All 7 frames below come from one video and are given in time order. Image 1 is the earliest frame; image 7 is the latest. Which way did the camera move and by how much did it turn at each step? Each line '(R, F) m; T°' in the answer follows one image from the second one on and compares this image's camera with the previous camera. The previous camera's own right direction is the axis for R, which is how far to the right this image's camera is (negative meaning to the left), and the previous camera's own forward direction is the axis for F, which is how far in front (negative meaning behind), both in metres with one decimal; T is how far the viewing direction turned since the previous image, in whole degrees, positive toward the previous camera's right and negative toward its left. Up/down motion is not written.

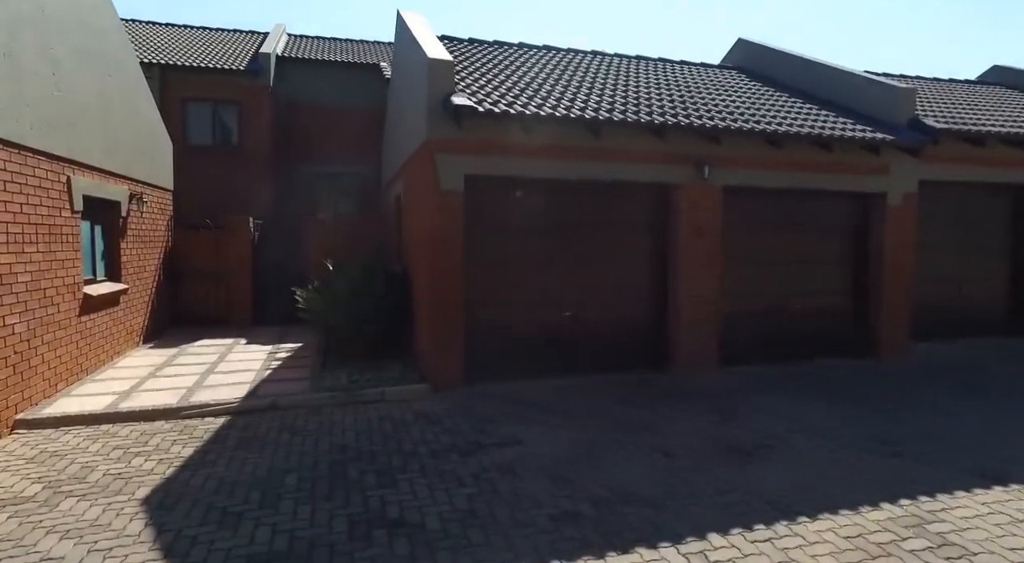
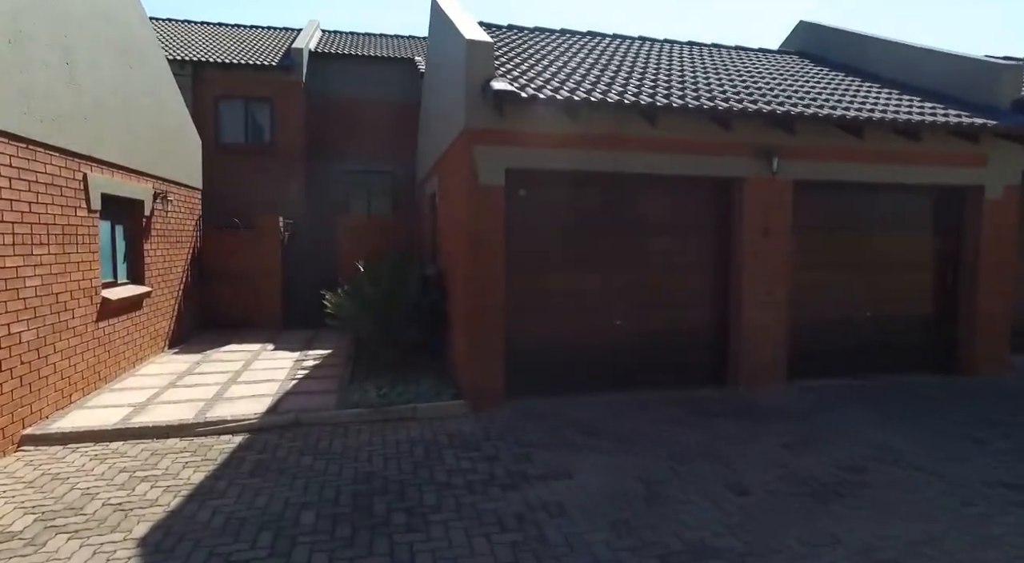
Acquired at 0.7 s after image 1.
(-0.1, +0.7) m; -3°
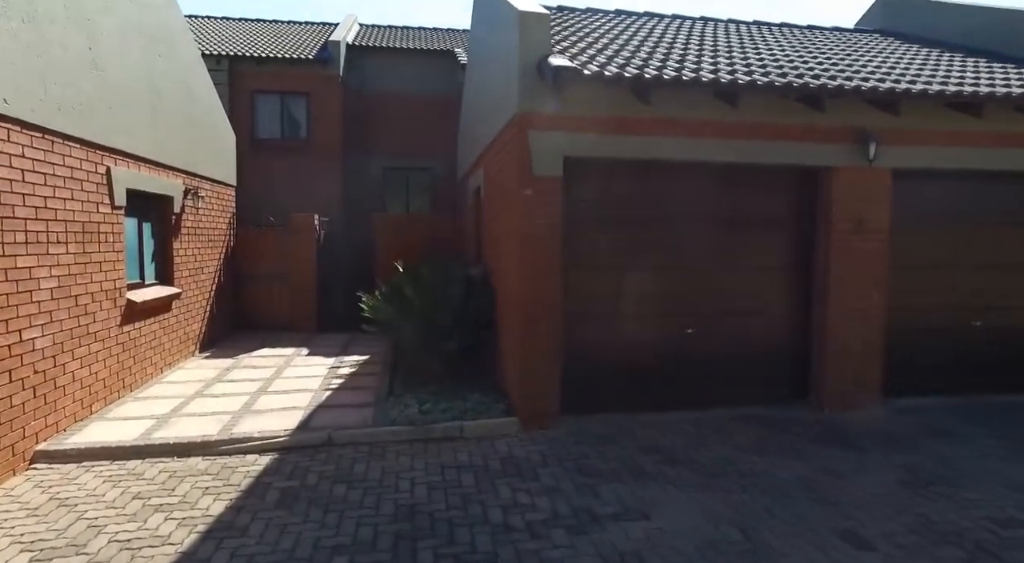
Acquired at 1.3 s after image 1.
(-0.2, +0.7) m; -3°
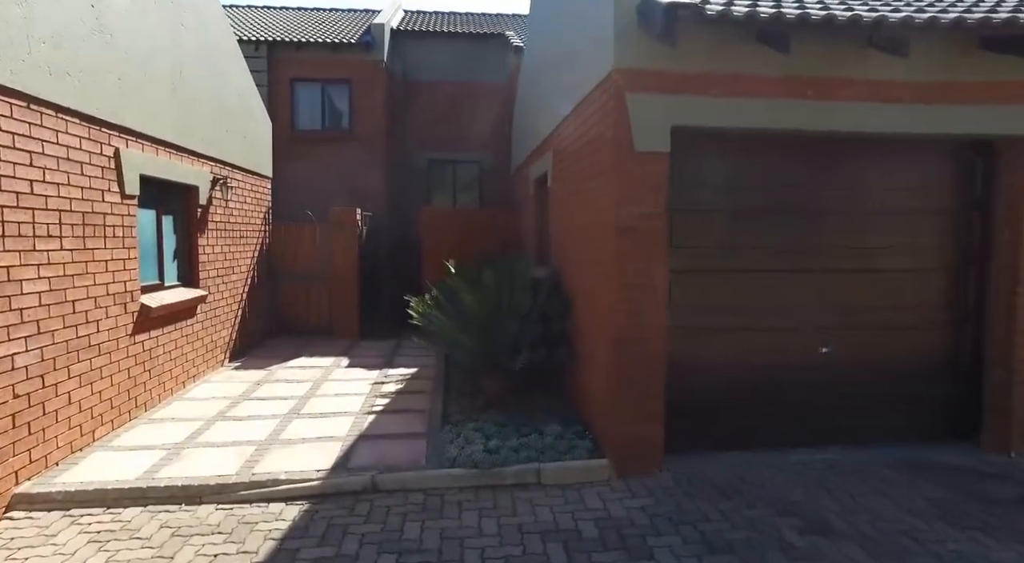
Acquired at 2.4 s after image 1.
(-0.3, +1.1) m; -4°
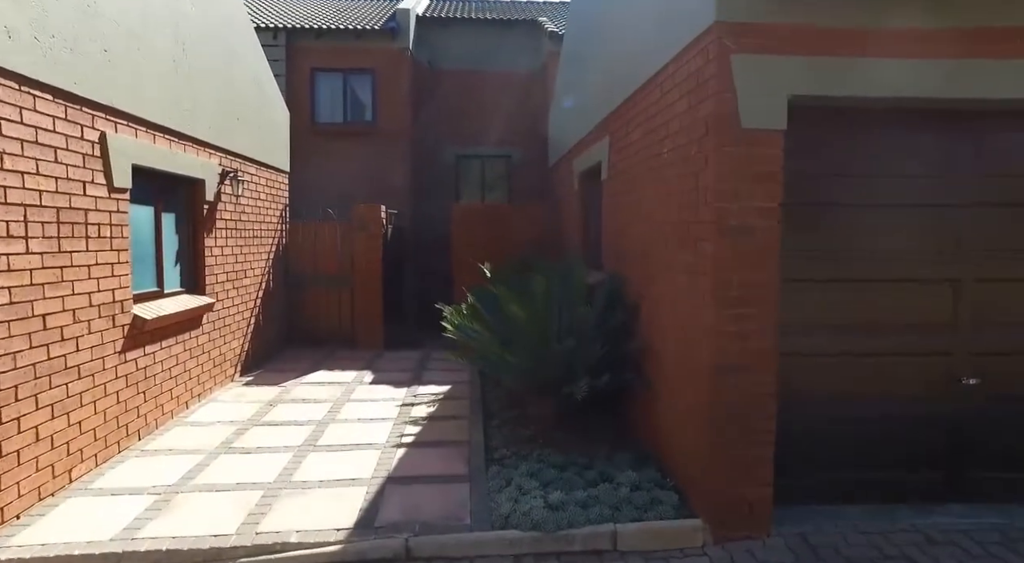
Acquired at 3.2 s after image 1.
(-0.3, +0.9) m; -2°
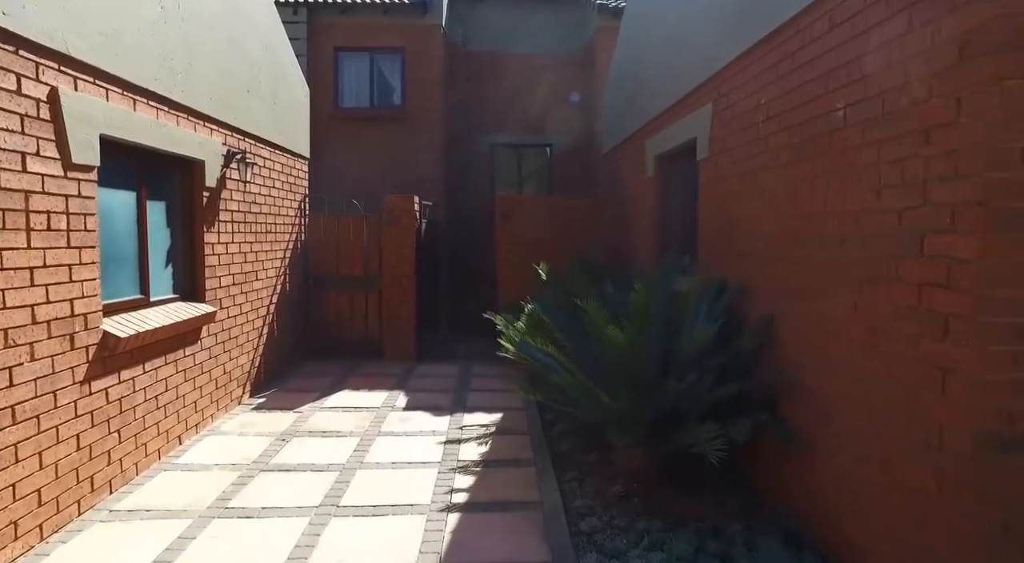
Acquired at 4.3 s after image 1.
(-0.4, +1.2) m; -2°
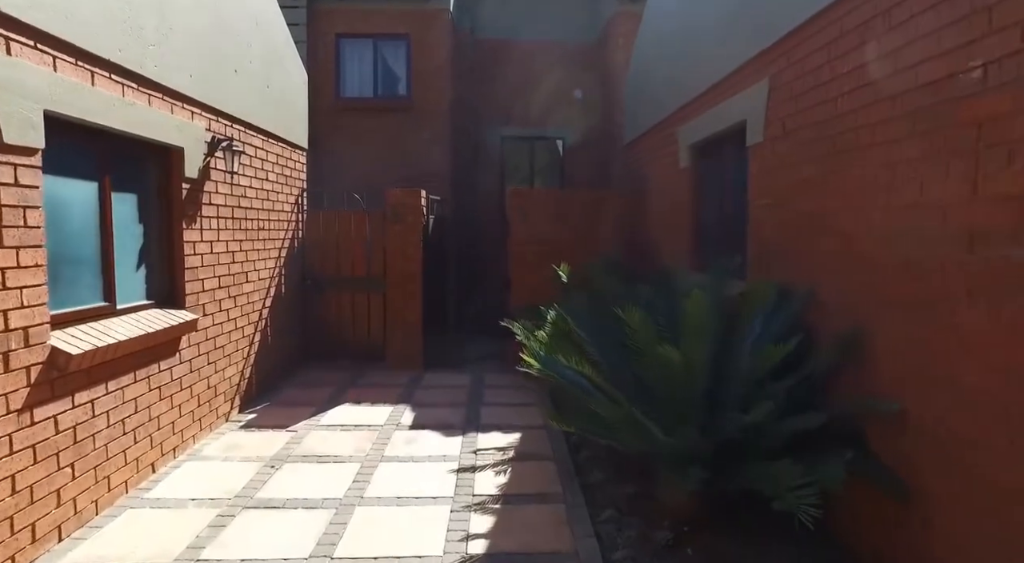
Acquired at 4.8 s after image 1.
(-0.1, +0.6) m; 0°
